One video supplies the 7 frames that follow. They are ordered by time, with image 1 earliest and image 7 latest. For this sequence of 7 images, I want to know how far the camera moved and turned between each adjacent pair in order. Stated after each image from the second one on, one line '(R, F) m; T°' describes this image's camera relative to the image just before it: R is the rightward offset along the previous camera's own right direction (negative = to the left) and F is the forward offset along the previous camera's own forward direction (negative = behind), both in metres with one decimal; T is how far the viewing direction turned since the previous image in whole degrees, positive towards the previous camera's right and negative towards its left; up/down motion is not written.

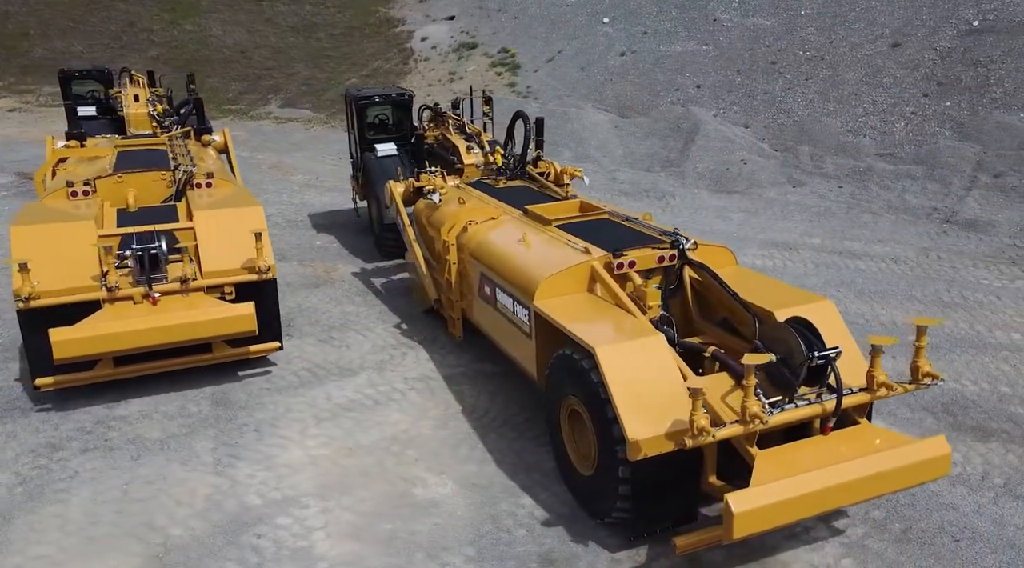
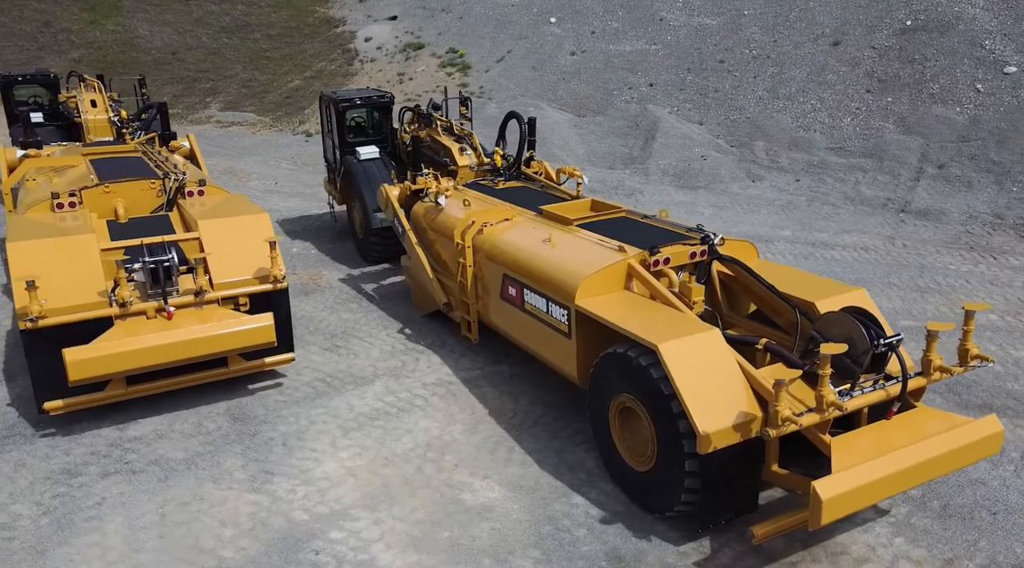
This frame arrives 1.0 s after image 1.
(-0.7, 0.0) m; +5°
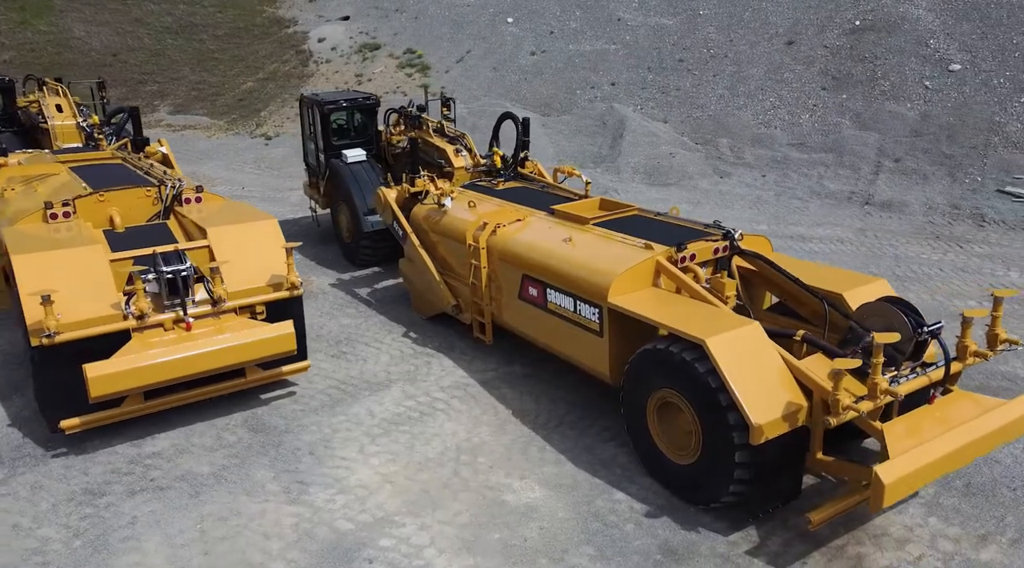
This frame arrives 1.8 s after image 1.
(-0.6, 0.0) m; +4°
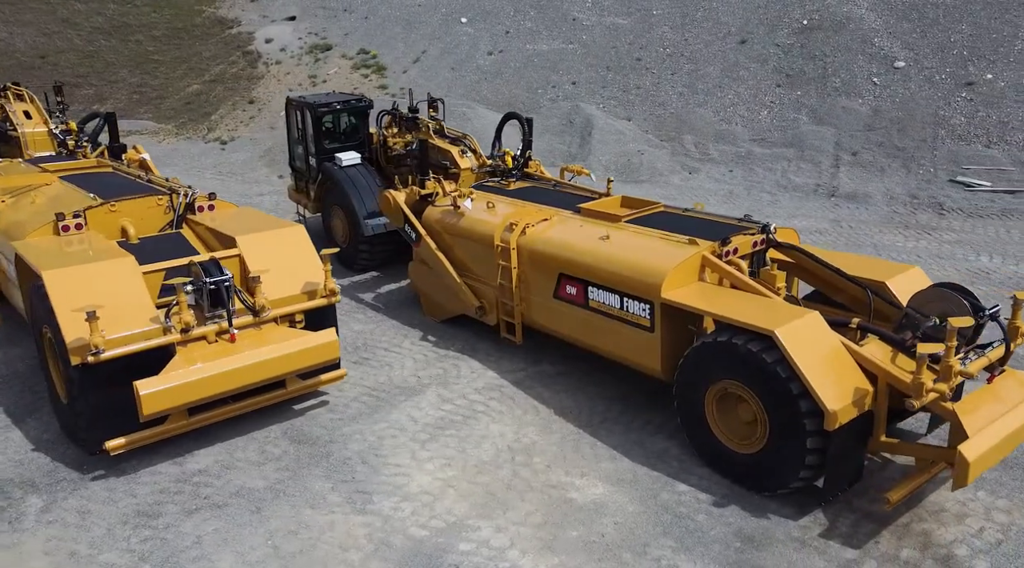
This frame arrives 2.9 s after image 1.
(-0.8, 0.0) m; +5°
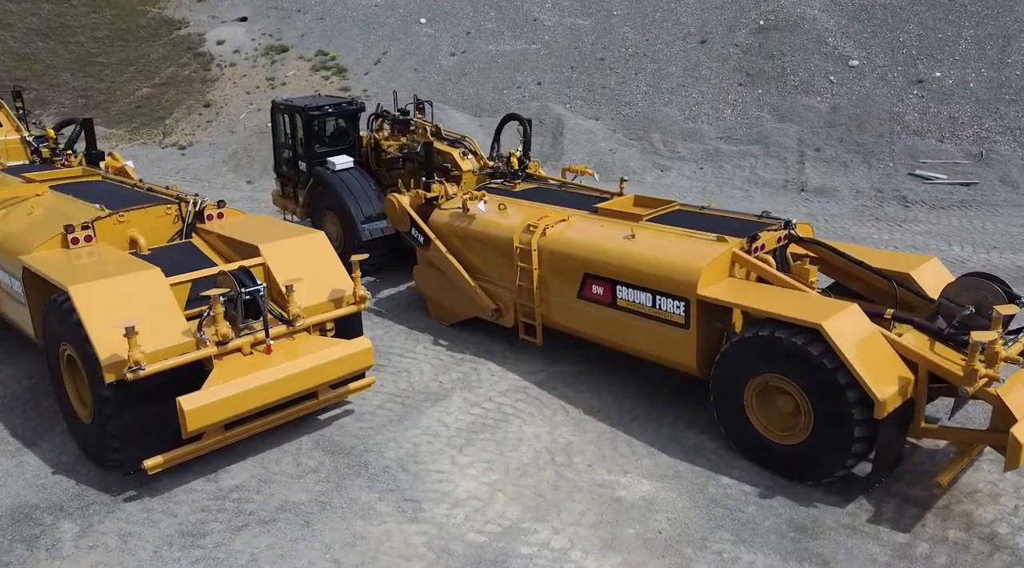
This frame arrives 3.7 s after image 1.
(-0.6, 0.0) m; +4°
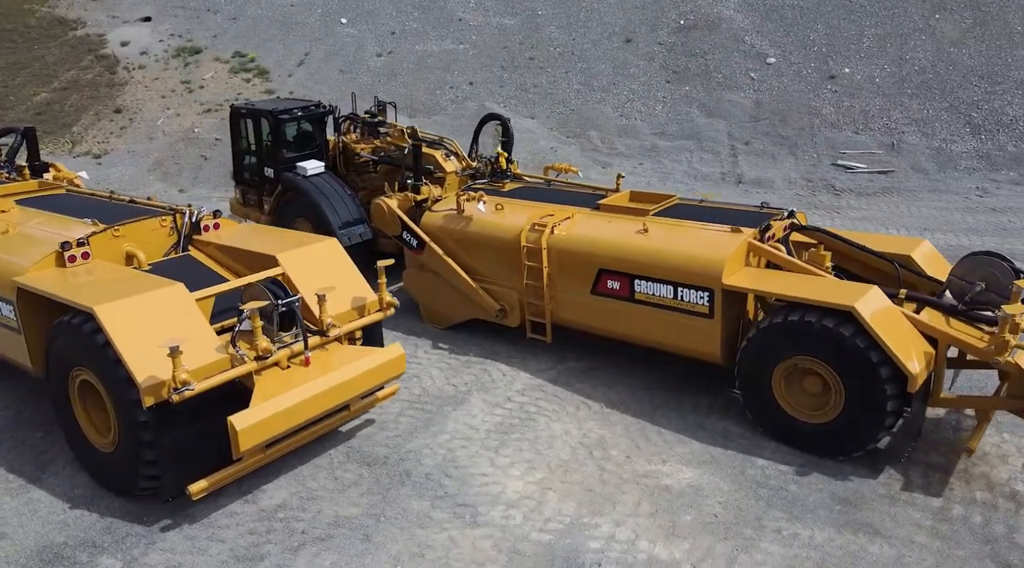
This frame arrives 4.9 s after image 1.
(-0.9, +0.1) m; +8°
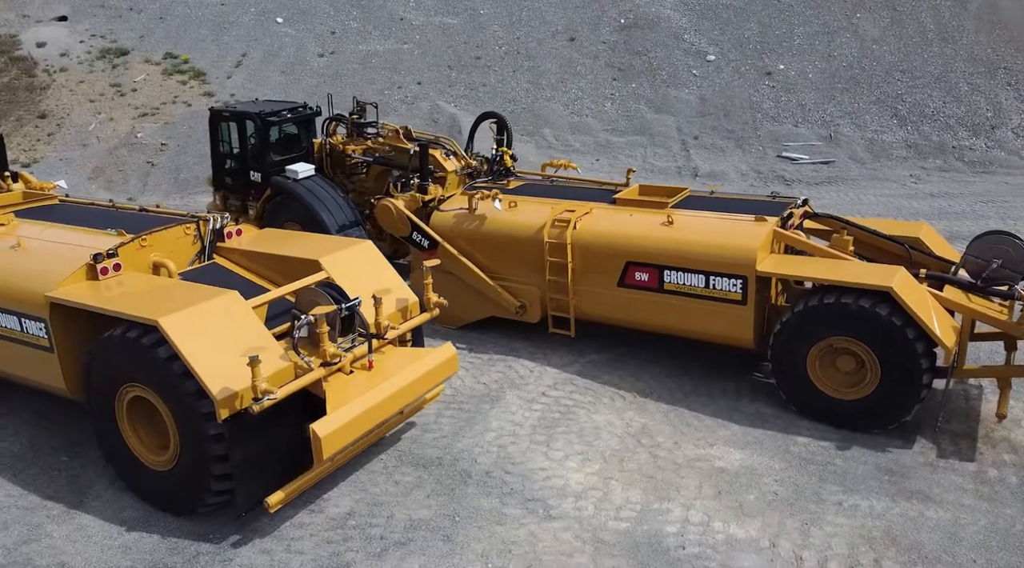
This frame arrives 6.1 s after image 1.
(-0.9, 0.0) m; +6°
